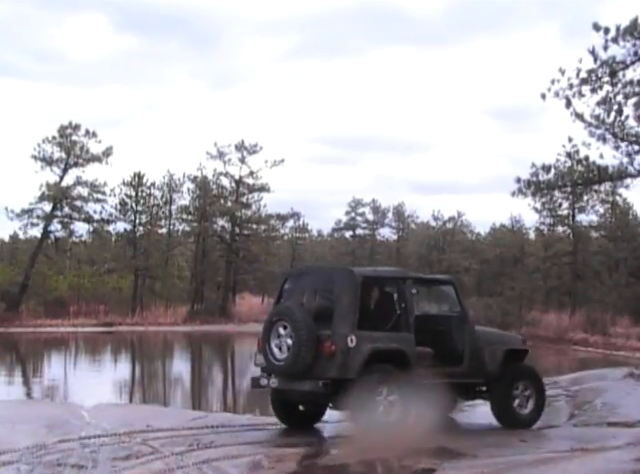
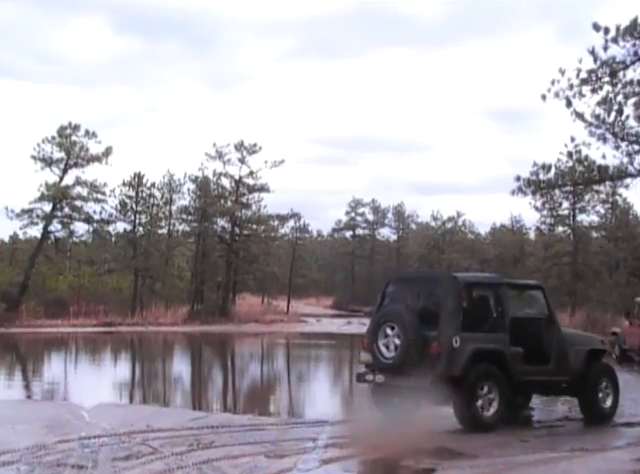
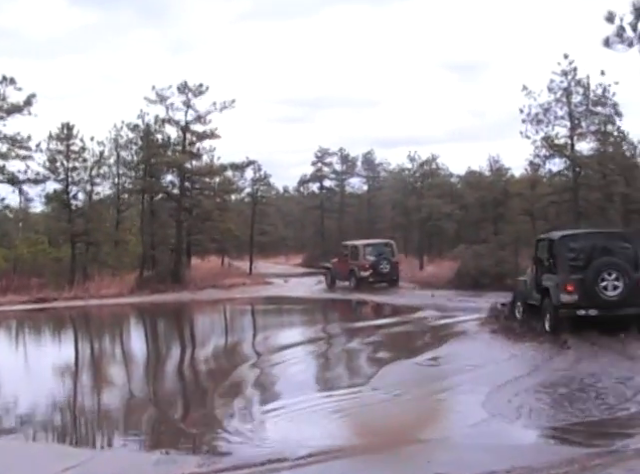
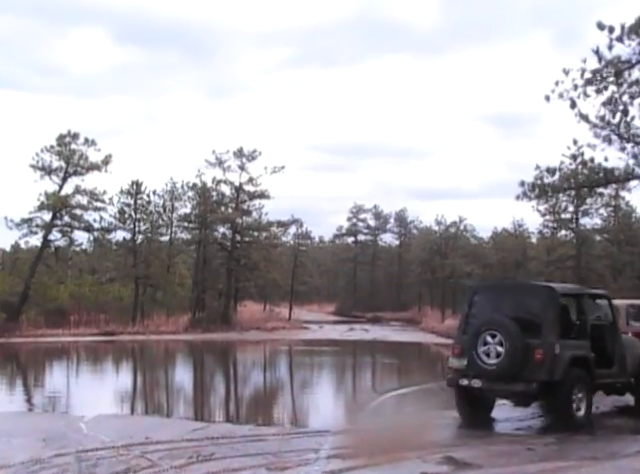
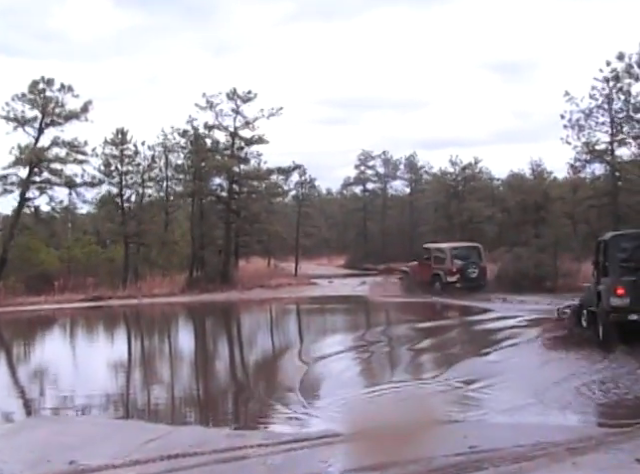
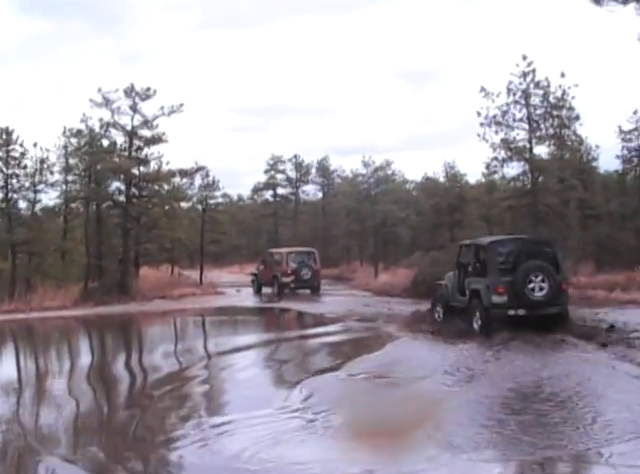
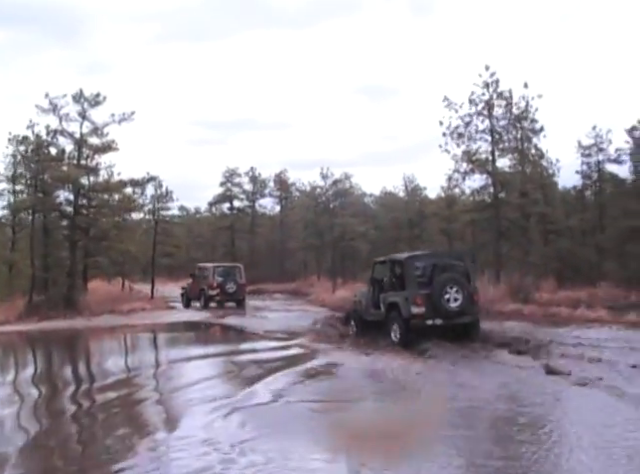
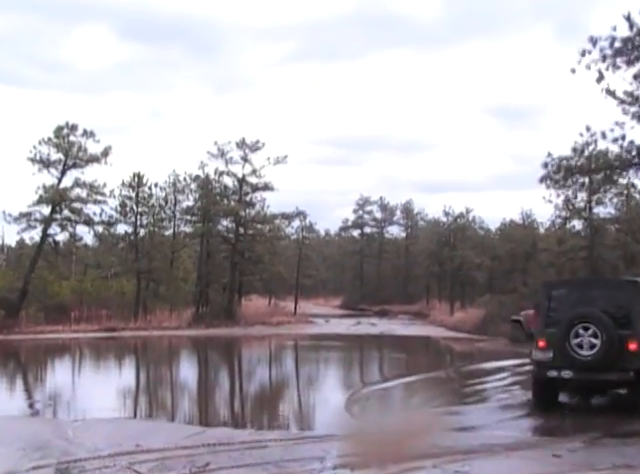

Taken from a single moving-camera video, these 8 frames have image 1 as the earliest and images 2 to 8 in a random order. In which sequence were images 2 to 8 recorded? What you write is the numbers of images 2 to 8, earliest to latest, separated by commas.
2, 4, 8, 5, 3, 6, 7
